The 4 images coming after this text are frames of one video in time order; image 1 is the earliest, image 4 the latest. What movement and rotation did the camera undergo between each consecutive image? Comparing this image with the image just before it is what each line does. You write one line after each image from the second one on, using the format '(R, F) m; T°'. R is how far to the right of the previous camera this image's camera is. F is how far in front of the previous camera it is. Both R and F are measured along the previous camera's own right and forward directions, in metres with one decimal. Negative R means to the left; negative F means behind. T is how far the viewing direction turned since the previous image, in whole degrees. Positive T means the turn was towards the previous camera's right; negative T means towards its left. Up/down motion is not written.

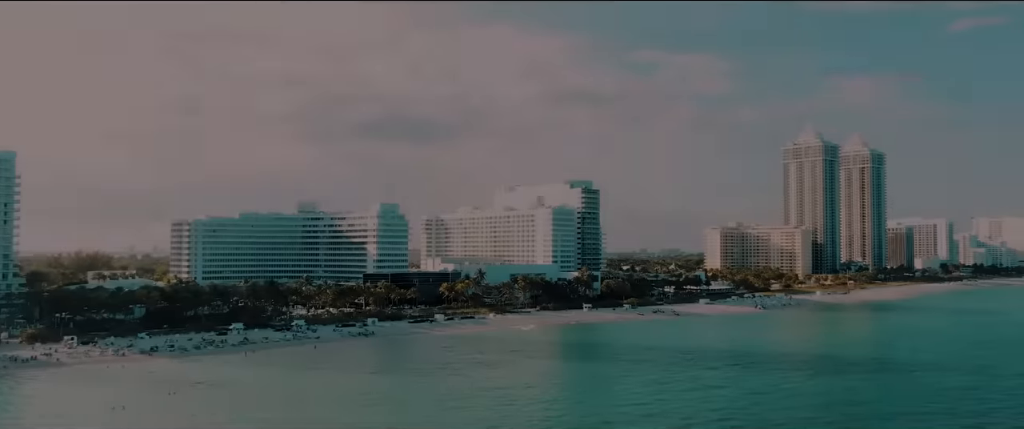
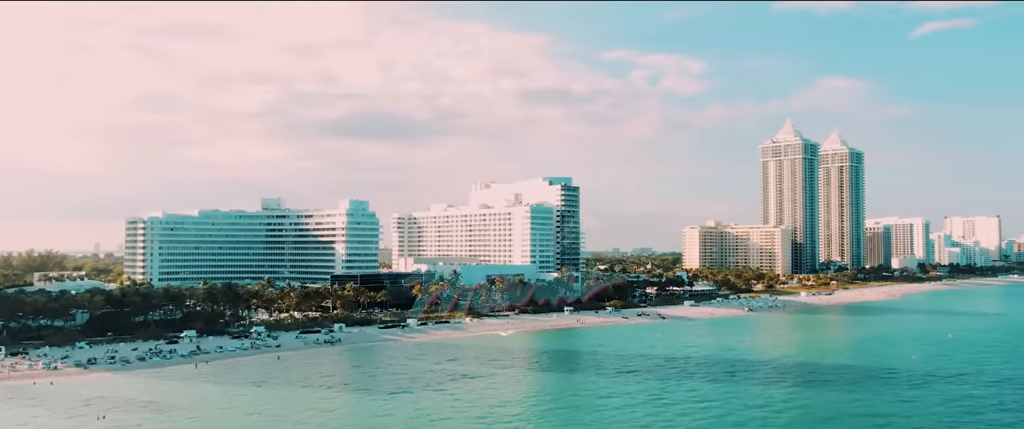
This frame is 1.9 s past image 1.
(0.0, +5.1) m; +2°
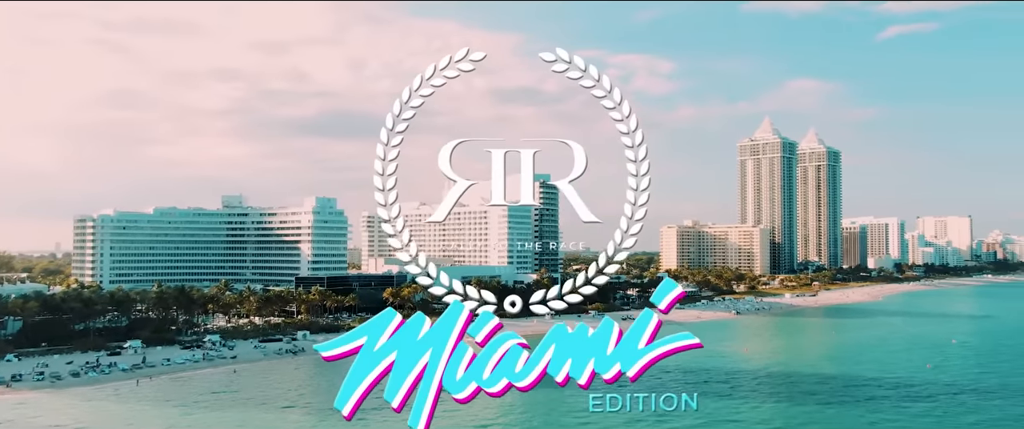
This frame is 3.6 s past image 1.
(-0.9, +6.3) m; +2°
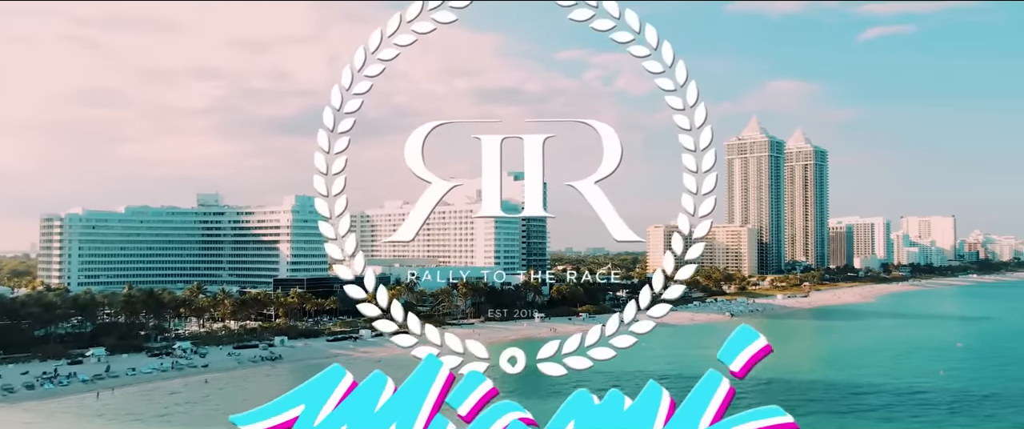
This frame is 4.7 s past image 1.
(-0.7, +3.9) m; +1°
